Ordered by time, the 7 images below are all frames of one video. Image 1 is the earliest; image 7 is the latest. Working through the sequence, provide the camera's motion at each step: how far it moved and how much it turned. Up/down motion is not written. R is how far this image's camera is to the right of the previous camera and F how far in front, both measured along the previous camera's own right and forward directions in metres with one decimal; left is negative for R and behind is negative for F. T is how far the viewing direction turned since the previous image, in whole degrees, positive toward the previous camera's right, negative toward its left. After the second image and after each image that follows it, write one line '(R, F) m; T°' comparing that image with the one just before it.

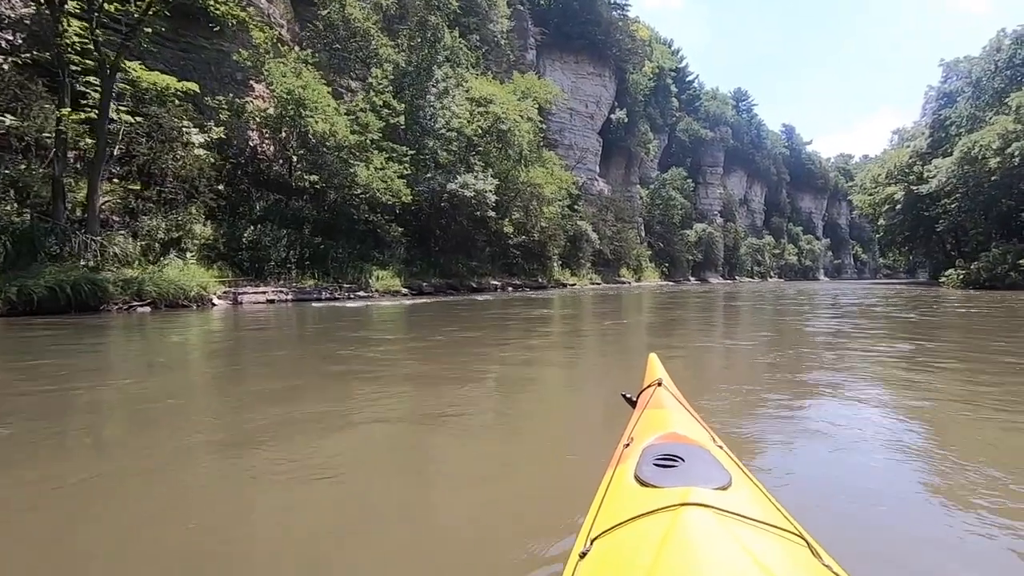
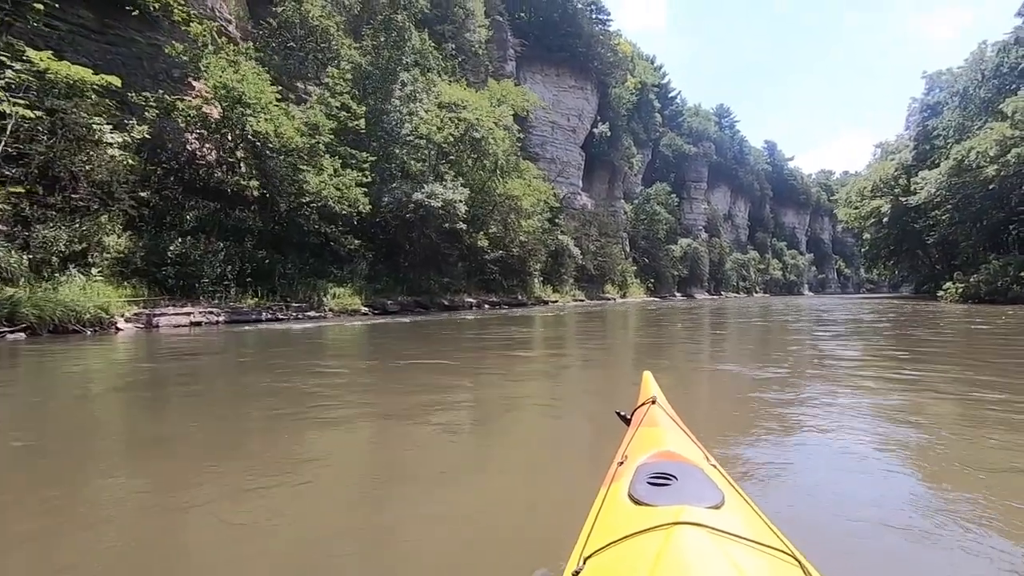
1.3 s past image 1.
(+0.5, +1.5) m; +1°
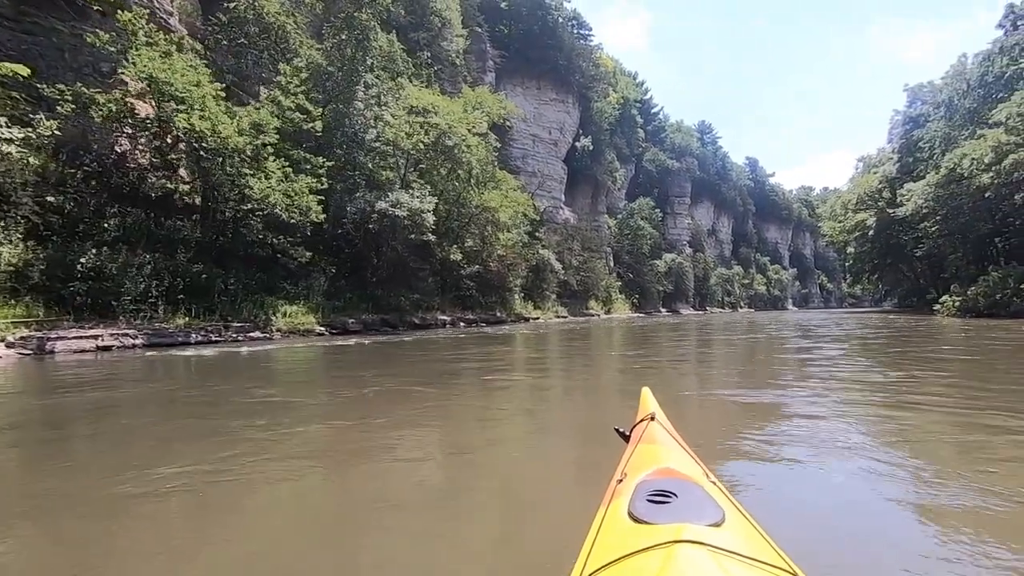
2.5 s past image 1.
(+0.4, +1.4) m; +1°
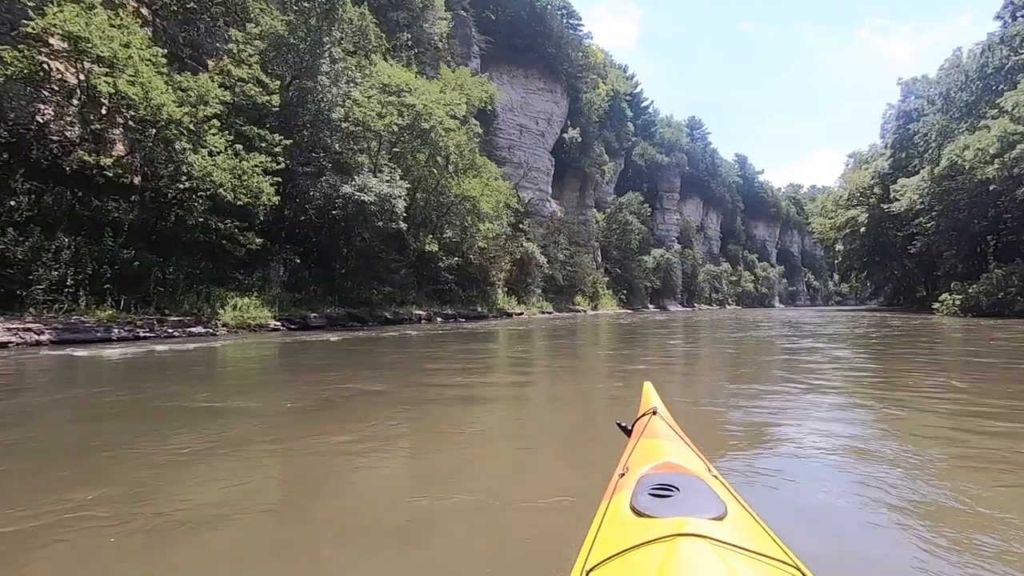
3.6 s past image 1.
(+0.3, +1.2) m; +1°
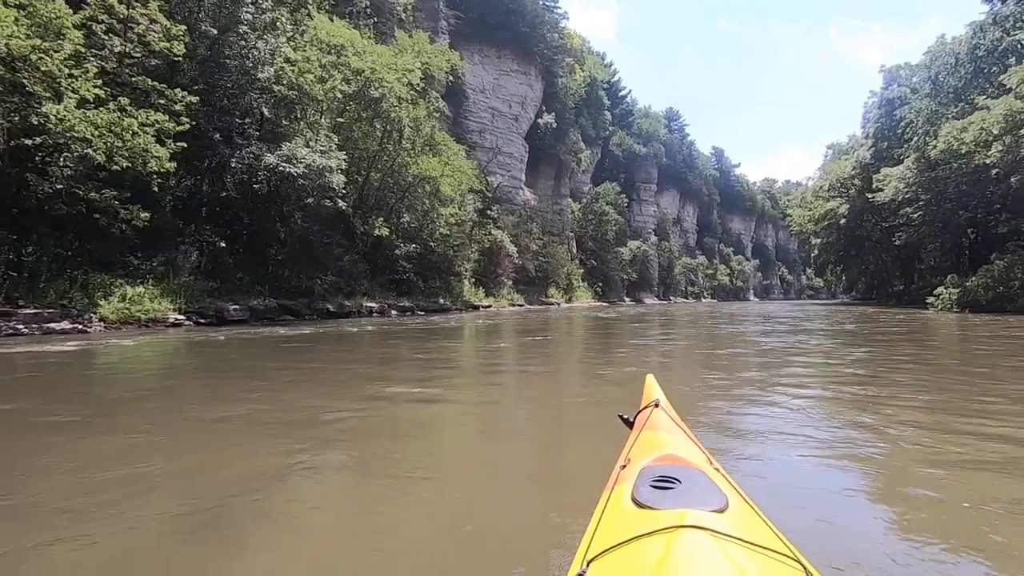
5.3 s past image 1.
(+0.6, +1.9) m; +2°
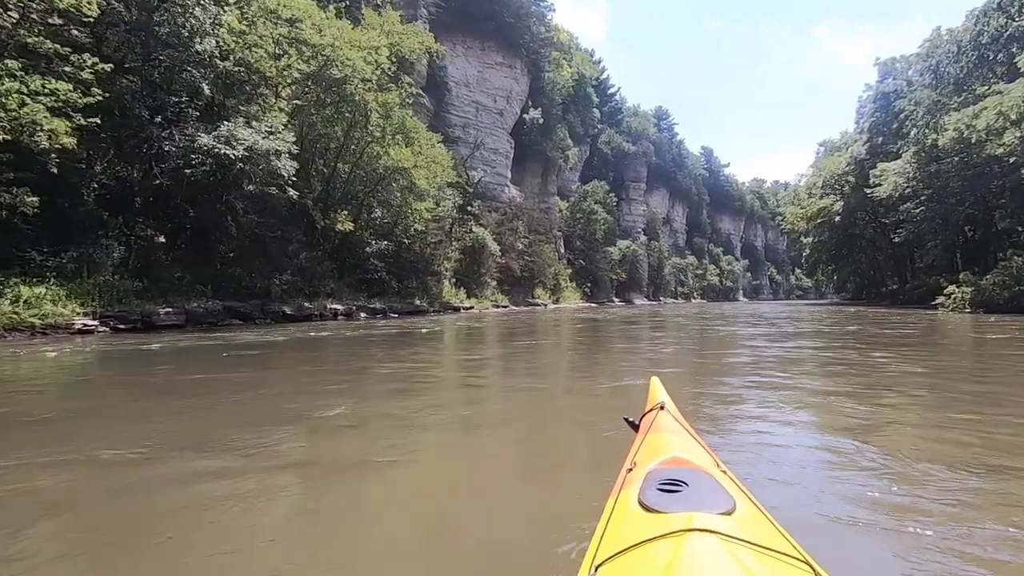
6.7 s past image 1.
(+0.4, +1.5) m; +1°
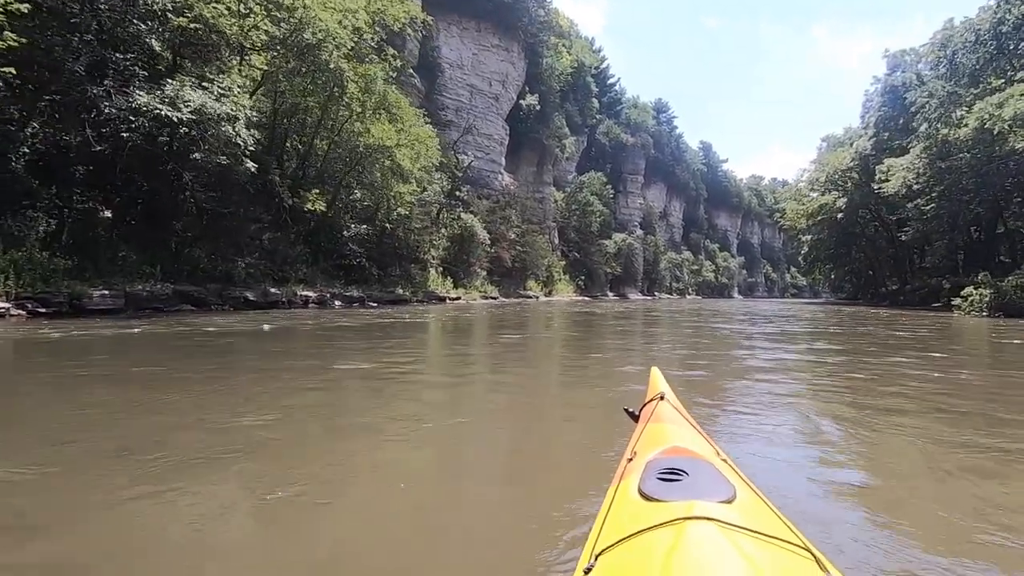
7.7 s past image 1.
(+0.3, +1.2) m; +1°
